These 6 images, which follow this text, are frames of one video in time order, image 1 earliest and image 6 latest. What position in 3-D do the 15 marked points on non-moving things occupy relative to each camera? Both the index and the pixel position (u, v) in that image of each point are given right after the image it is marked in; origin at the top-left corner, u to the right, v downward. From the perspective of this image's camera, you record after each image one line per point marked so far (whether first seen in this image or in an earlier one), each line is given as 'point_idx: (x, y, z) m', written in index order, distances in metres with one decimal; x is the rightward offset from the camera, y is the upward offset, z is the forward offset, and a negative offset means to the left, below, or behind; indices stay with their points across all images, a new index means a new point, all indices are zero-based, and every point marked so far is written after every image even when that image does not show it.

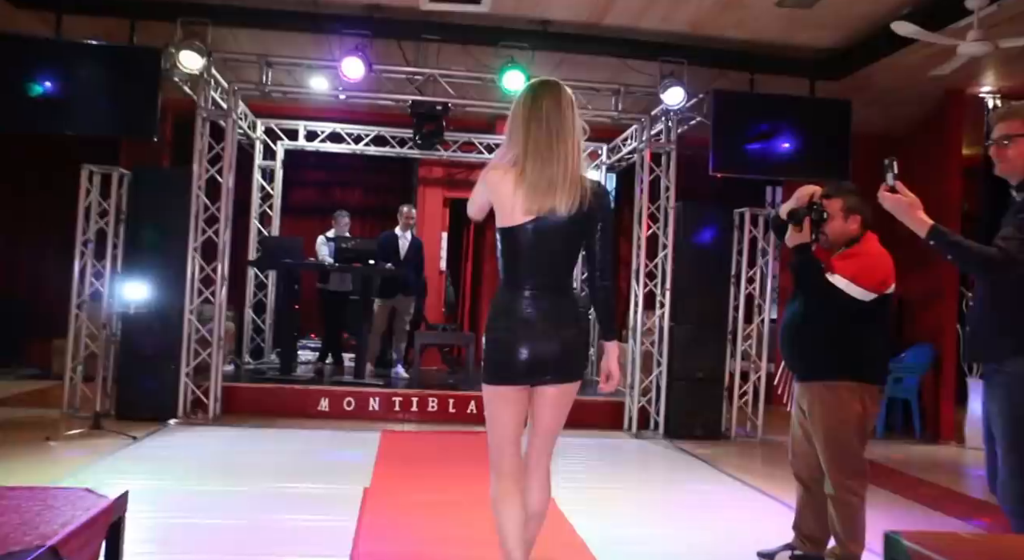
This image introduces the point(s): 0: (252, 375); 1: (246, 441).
0: (-2.5, -0.9, +7.1) m
1: (-1.9, -1.2, +5.4) m
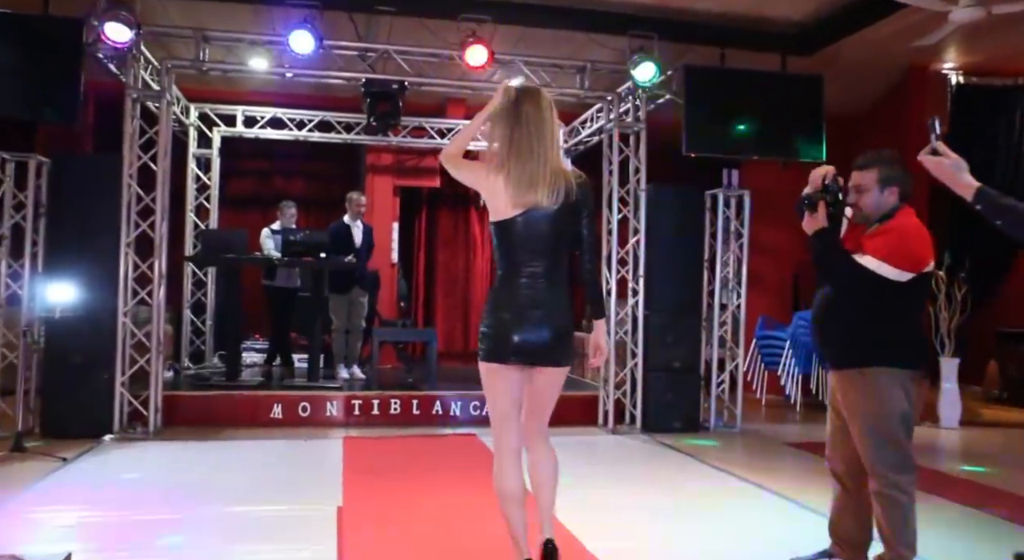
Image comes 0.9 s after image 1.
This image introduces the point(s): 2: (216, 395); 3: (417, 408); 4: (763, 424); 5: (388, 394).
0: (-2.8, -0.9, +6.5) m
1: (-2.1, -1.1, +4.9) m
2: (-2.3, -0.9, +5.8) m
3: (-0.8, -1.1, +6.1) m
4: (+2.3, -1.3, +6.7) m
5: (-1.0, -0.9, +6.1) m
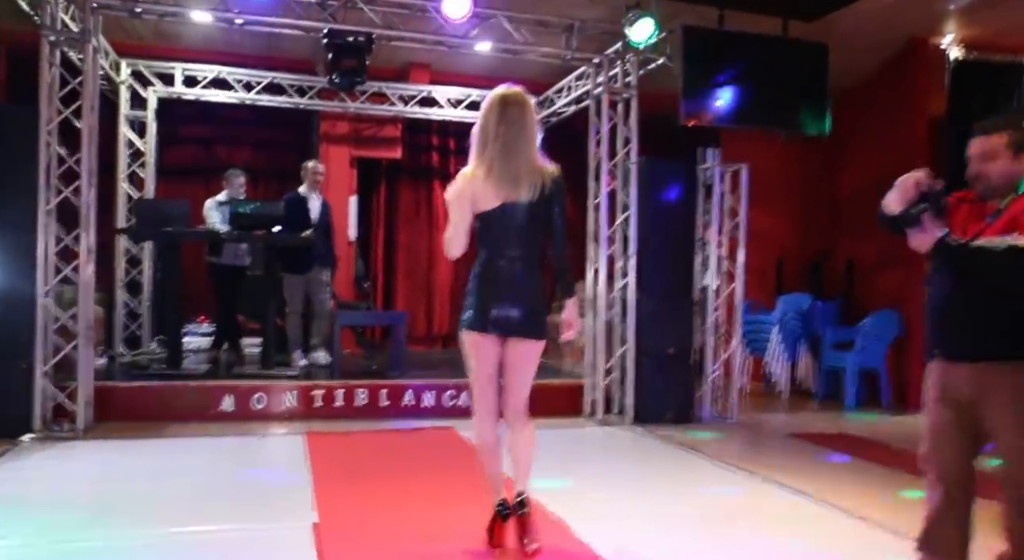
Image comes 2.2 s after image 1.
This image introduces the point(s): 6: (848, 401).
0: (-2.9, -0.7, +5.7) m
1: (-2.1, -1.0, +4.2) m
2: (-2.5, -0.7, +5.1) m
3: (-0.9, -0.9, +5.5) m
4: (+2.1, -1.1, +6.3) m
5: (-1.2, -0.8, +5.5) m
6: (+2.9, -1.1, +6.6) m
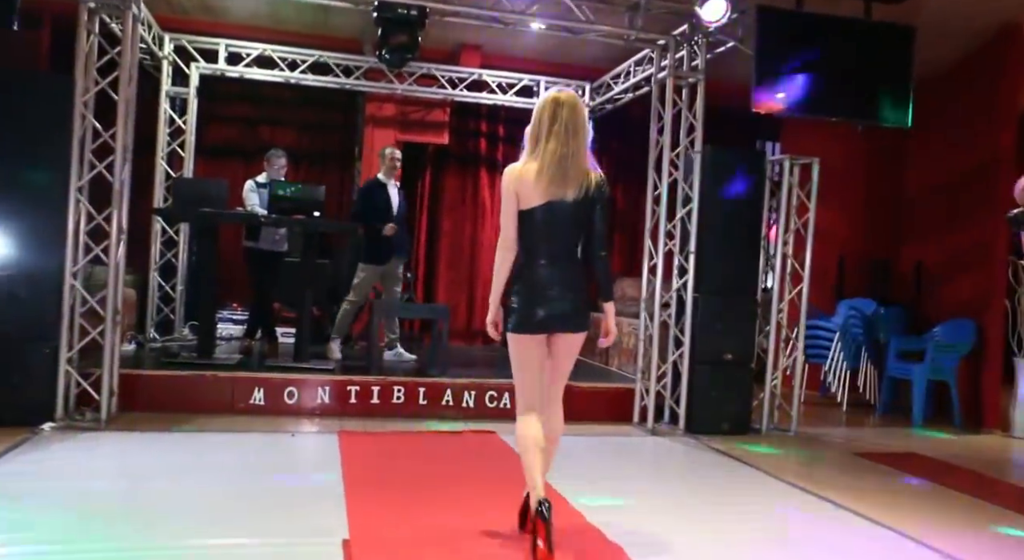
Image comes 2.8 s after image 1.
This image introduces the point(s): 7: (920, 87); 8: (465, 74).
0: (-2.6, -0.6, +5.5) m
1: (-1.9, -0.9, +3.9) m
2: (-2.1, -0.6, +4.9) m
3: (-0.6, -0.8, +5.2) m
4: (+2.4, -1.2, +5.9) m
5: (-0.8, -0.7, +5.2) m
6: (+3.3, -1.1, +6.1) m
7: (+3.9, +1.9, +7.2) m
8: (-0.5, +2.0, +7.4) m
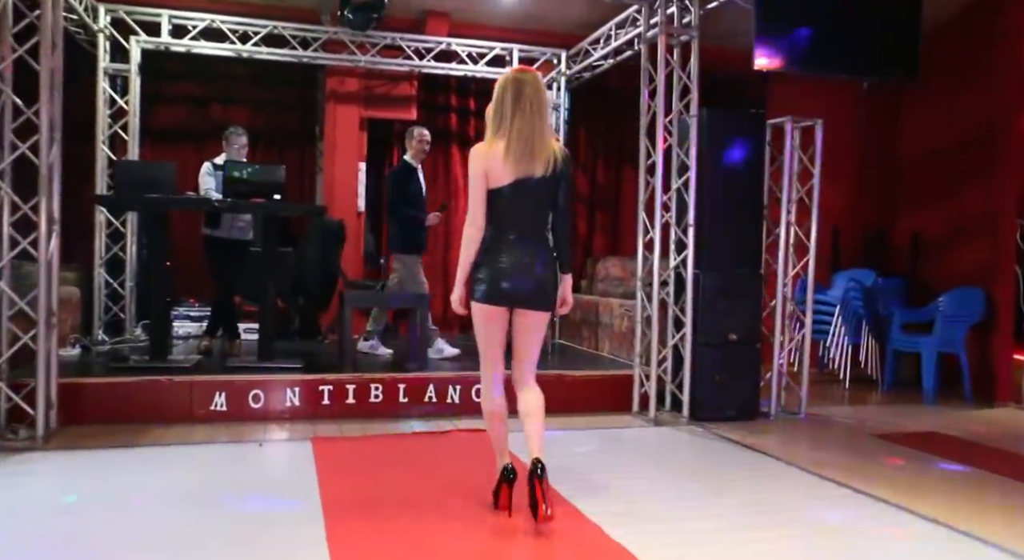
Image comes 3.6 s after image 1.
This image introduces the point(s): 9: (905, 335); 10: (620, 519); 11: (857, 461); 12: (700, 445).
0: (-2.7, -0.5, +5.0) m
1: (-1.9, -0.9, +3.4) m
2: (-2.2, -0.6, +4.4) m
3: (-0.7, -0.7, +4.7) m
4: (+2.3, -1.0, +5.5) m
5: (-0.9, -0.6, +4.7) m
6: (+3.2, -0.9, +5.8) m
7: (+3.7, +2.1, +6.9) m
8: (-0.7, +2.2, +6.8) m
9: (+3.2, -0.4, +6.0) m
10: (+0.5, -1.0, +3.2) m
11: (+2.0, -1.0, +4.3) m
12: (+1.1, -1.0, +4.5) m
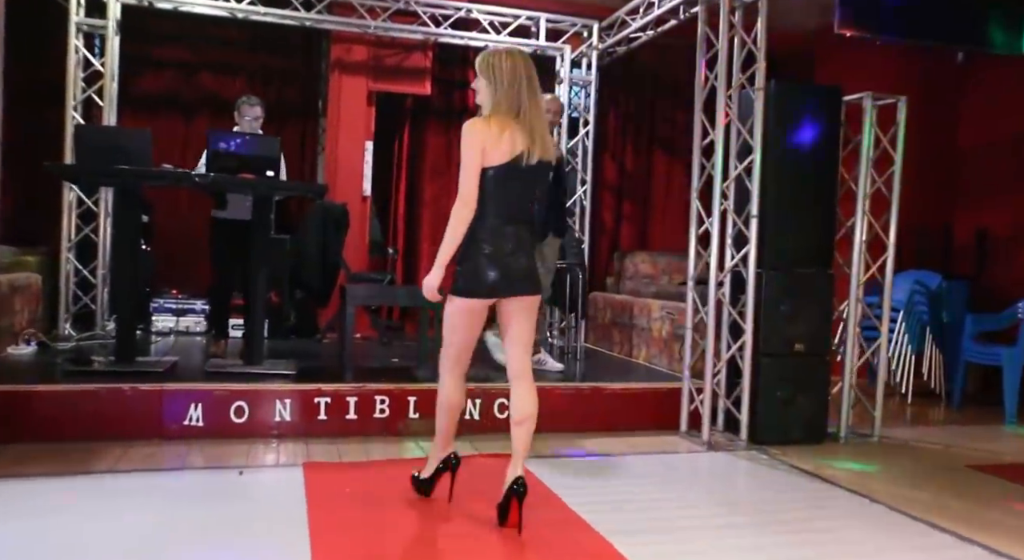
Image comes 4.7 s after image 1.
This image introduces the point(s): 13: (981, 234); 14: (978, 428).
0: (-2.5, -0.5, +4.3) m
1: (-1.7, -0.8, +2.7) m
2: (-2.0, -0.5, +3.7) m
3: (-0.5, -0.7, +4.0) m
4: (+2.5, -1.0, +4.8) m
5: (-0.8, -0.6, +4.0) m
6: (+3.4, -0.9, +5.1) m
7: (+3.9, +2.1, +6.1) m
8: (-0.5, +2.2, +6.1) m
9: (+3.3, -0.5, +5.3) m
10: (+0.6, -1.0, +2.5) m
11: (+2.1, -1.1, +3.6) m
12: (+1.3, -1.0, +3.8) m
13: (+3.9, +0.4, +6.1) m
14: (+3.1, -1.0, +4.9) m
